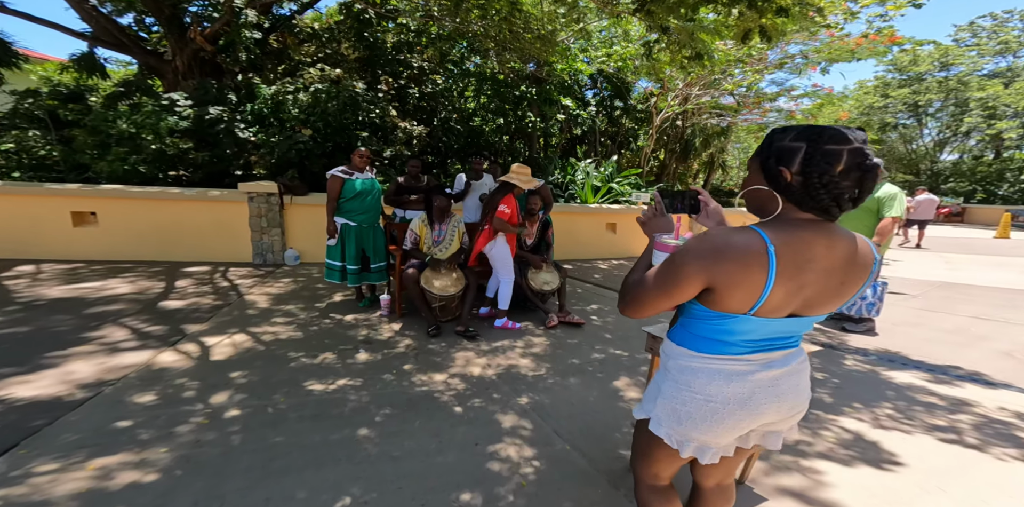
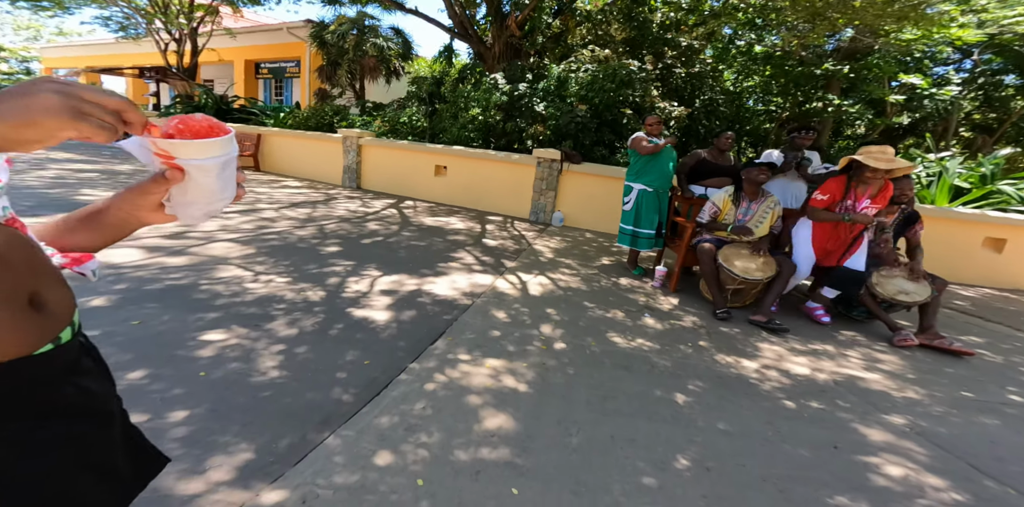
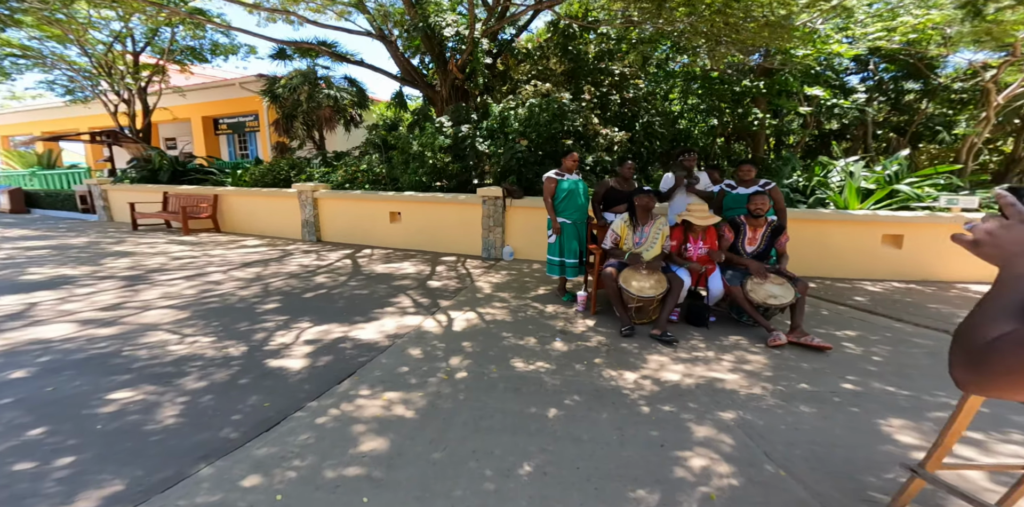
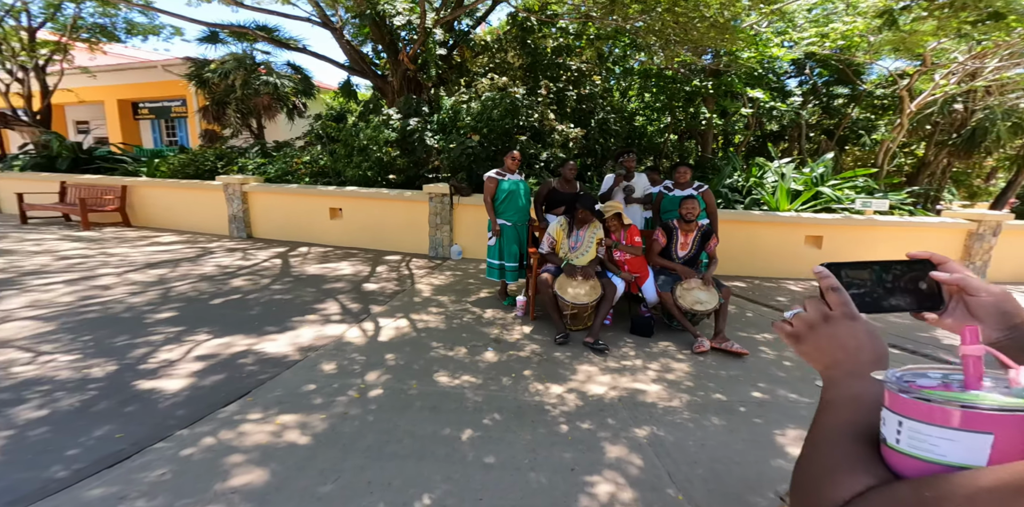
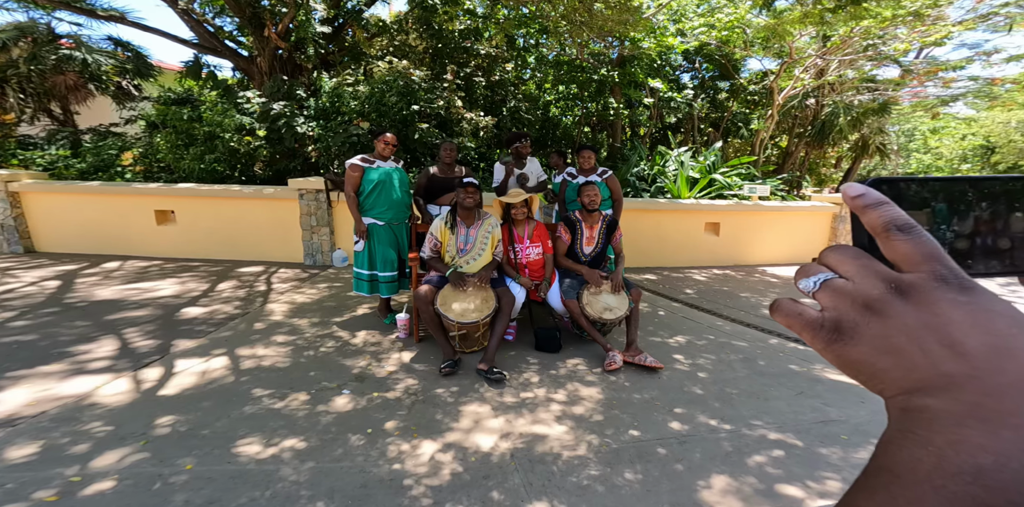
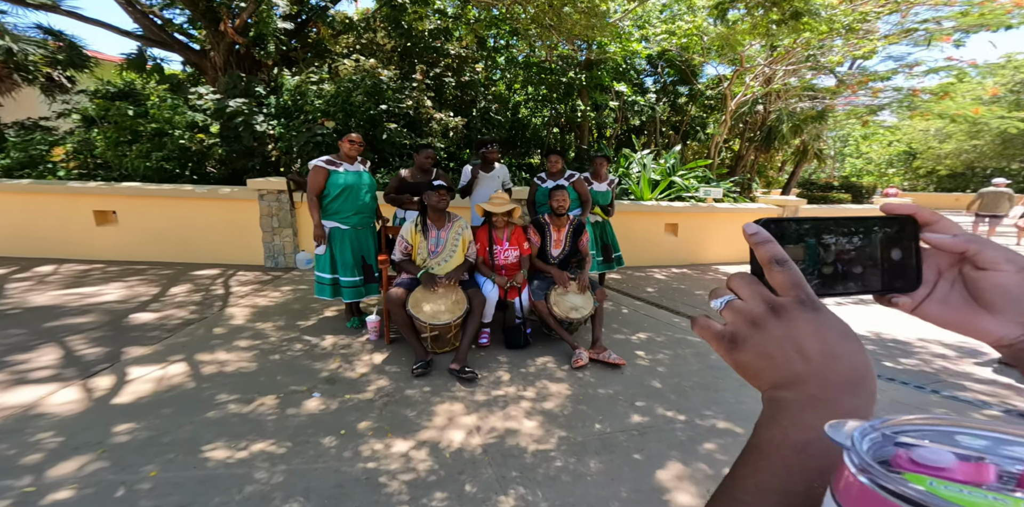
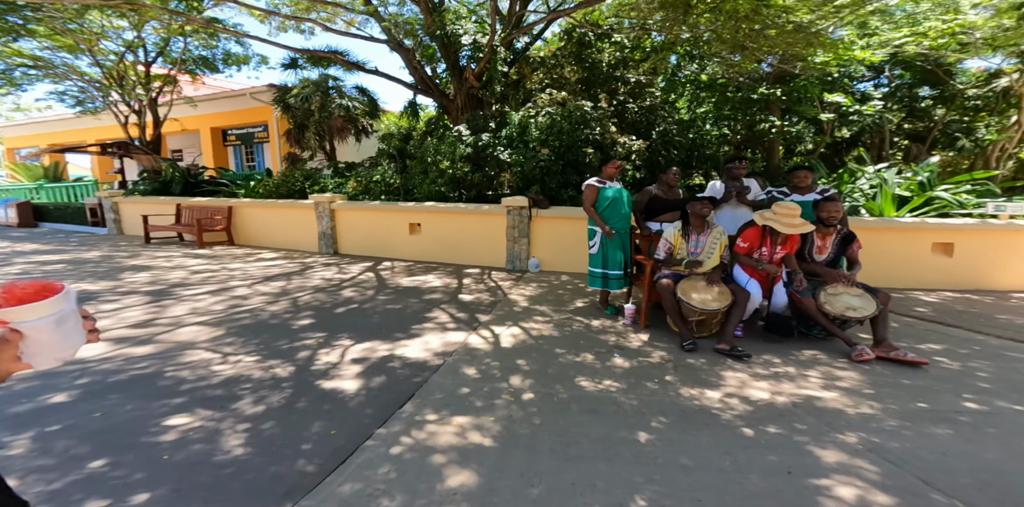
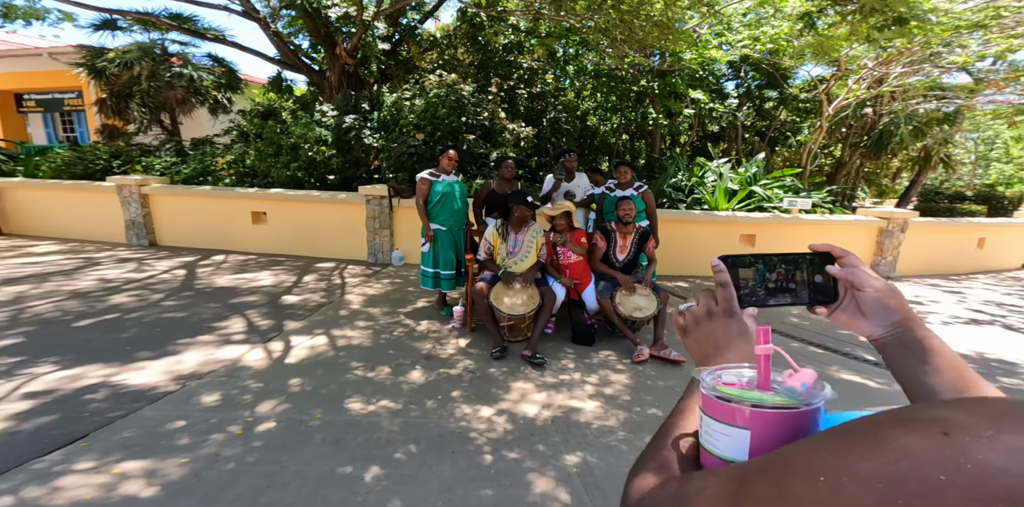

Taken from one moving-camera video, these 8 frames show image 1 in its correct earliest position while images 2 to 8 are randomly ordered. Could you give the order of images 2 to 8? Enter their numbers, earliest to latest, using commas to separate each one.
6, 5, 8, 4, 3, 7, 2
